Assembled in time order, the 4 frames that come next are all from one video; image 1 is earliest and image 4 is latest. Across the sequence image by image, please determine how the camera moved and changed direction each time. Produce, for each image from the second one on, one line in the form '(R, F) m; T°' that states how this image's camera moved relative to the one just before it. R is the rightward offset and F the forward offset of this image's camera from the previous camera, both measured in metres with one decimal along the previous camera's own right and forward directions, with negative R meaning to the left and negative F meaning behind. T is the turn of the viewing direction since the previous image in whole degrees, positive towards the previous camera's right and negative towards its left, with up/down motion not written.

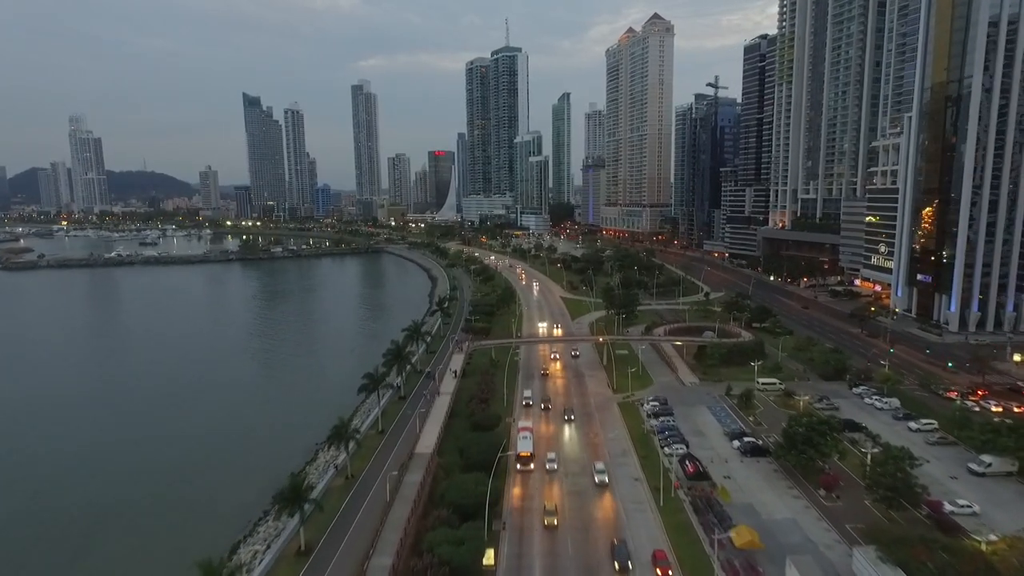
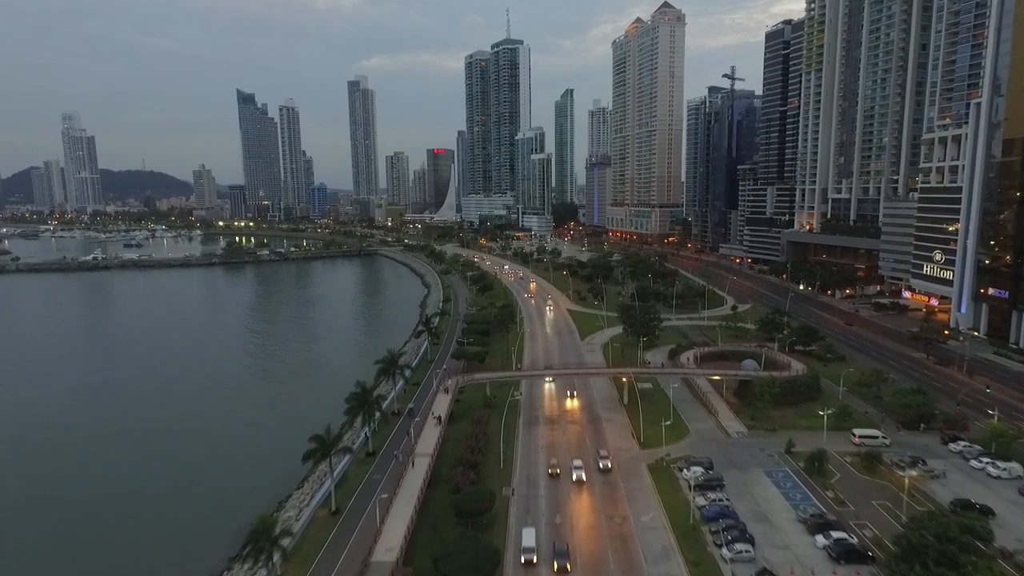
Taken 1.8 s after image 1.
(+0.2, +10.8) m; 0°
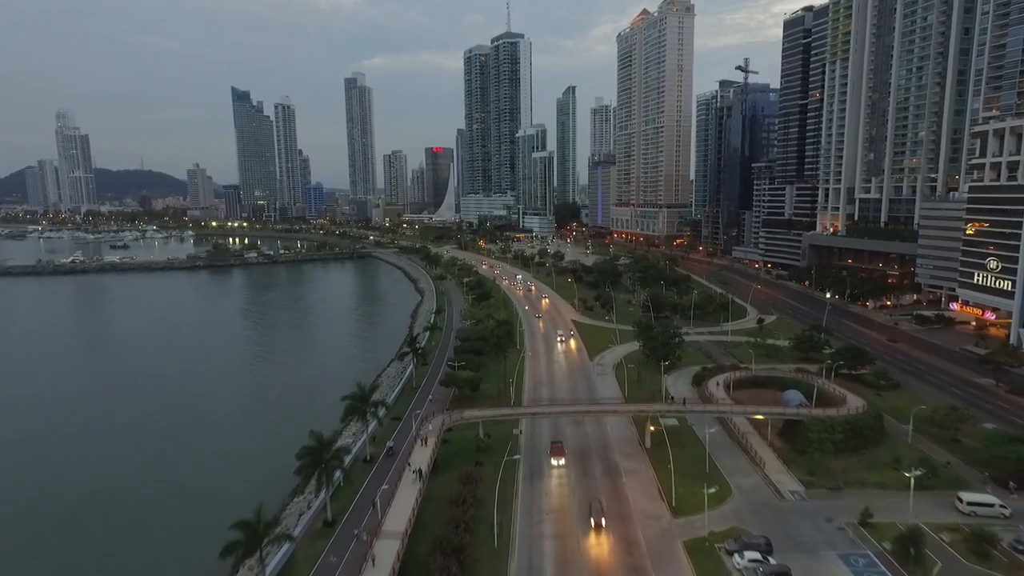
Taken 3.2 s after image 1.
(+0.2, +8.3) m; 0°
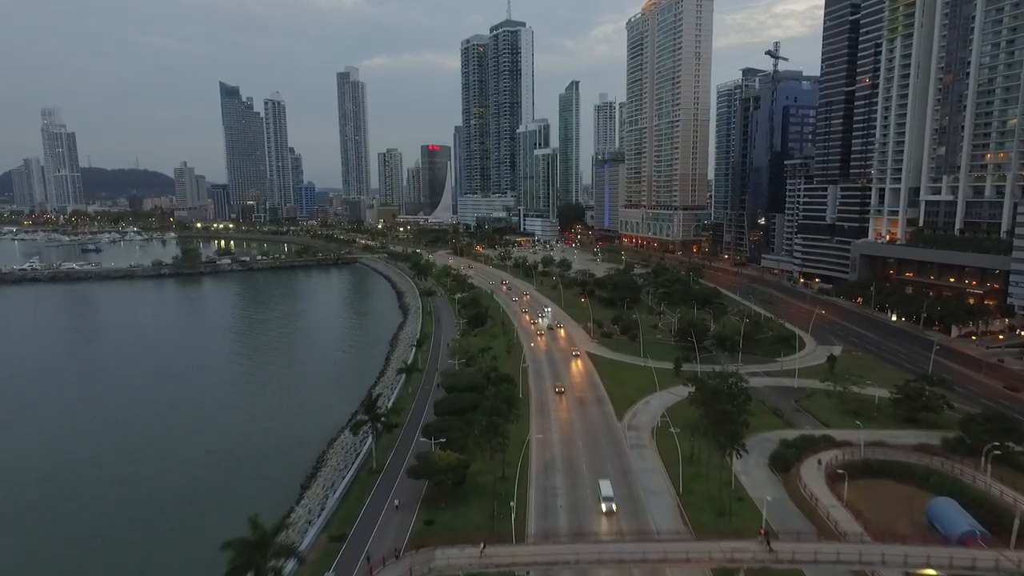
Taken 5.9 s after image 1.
(-0.1, +15.4) m; 0°
